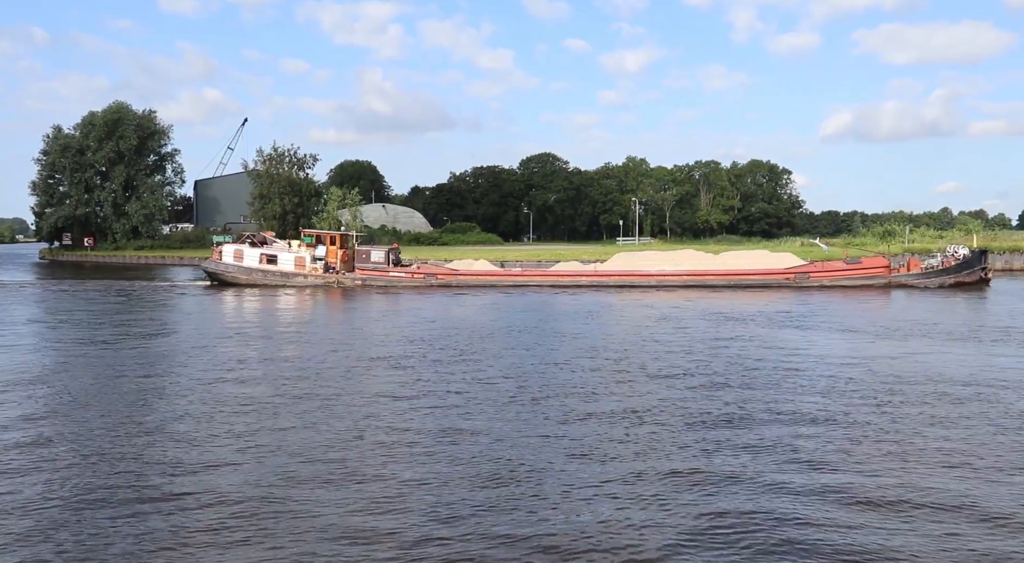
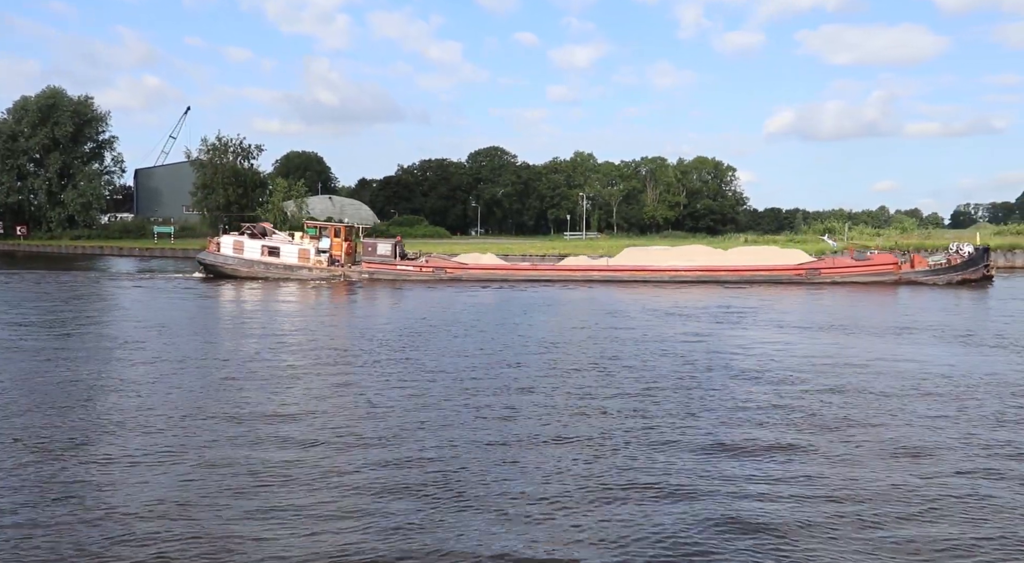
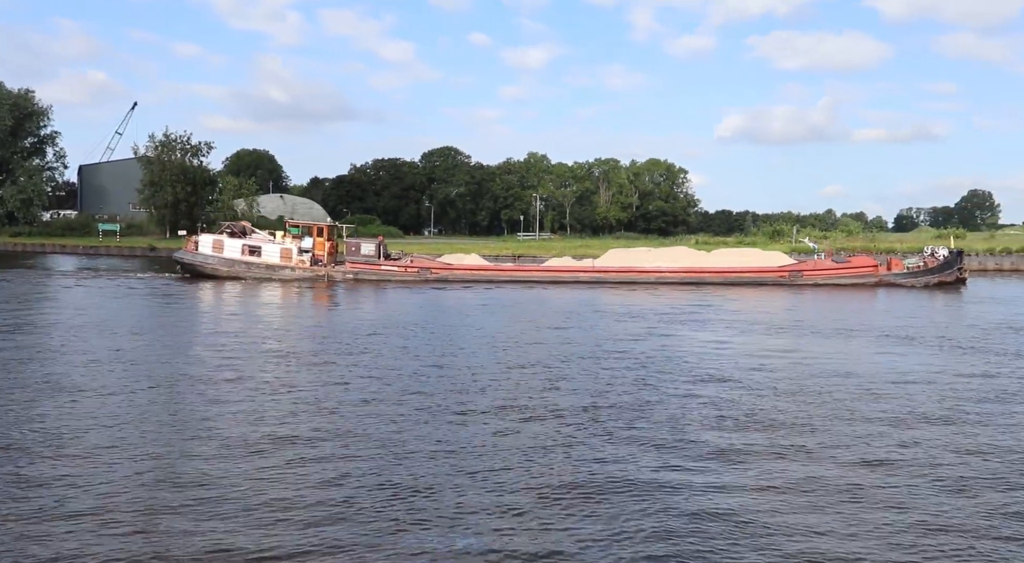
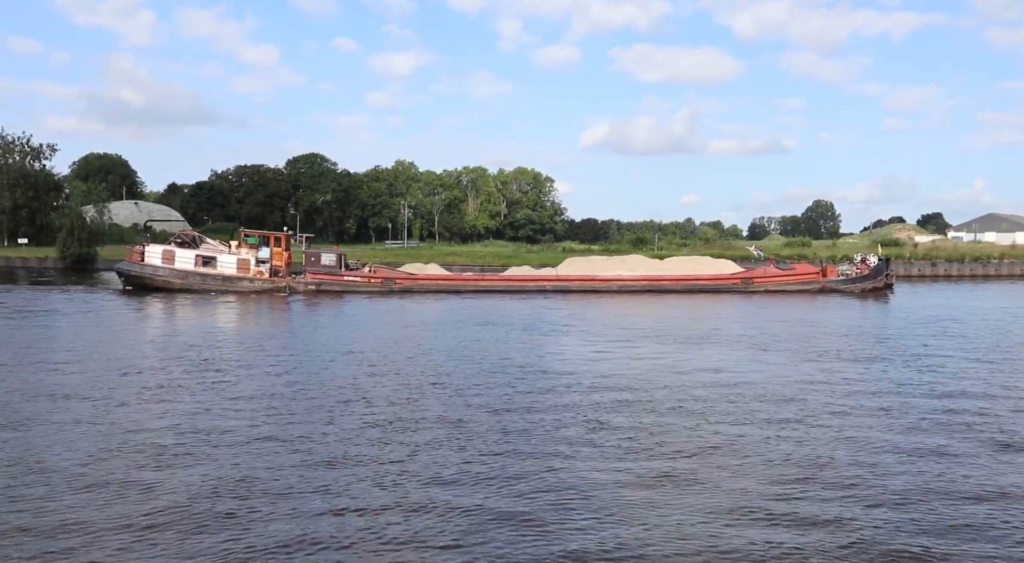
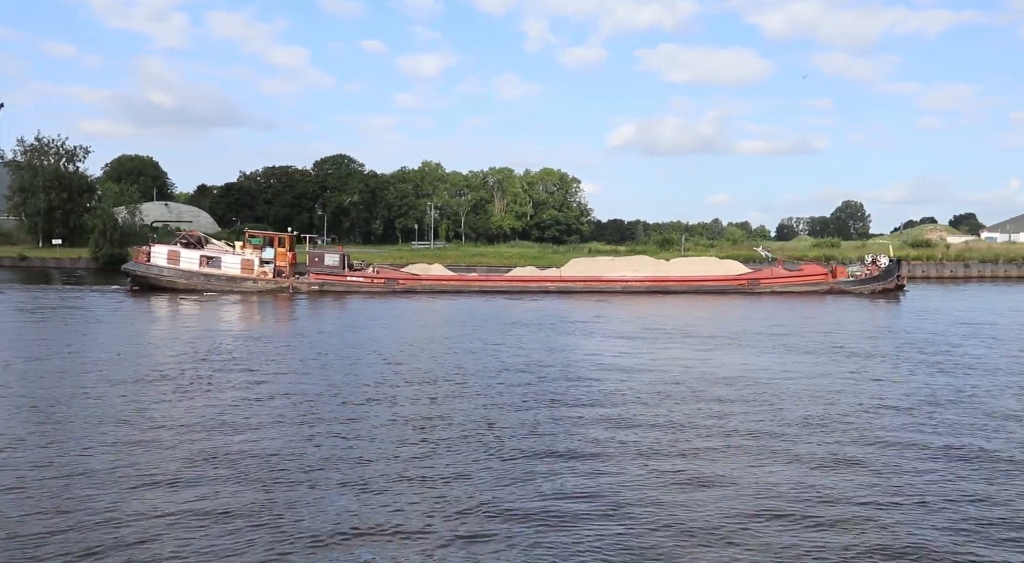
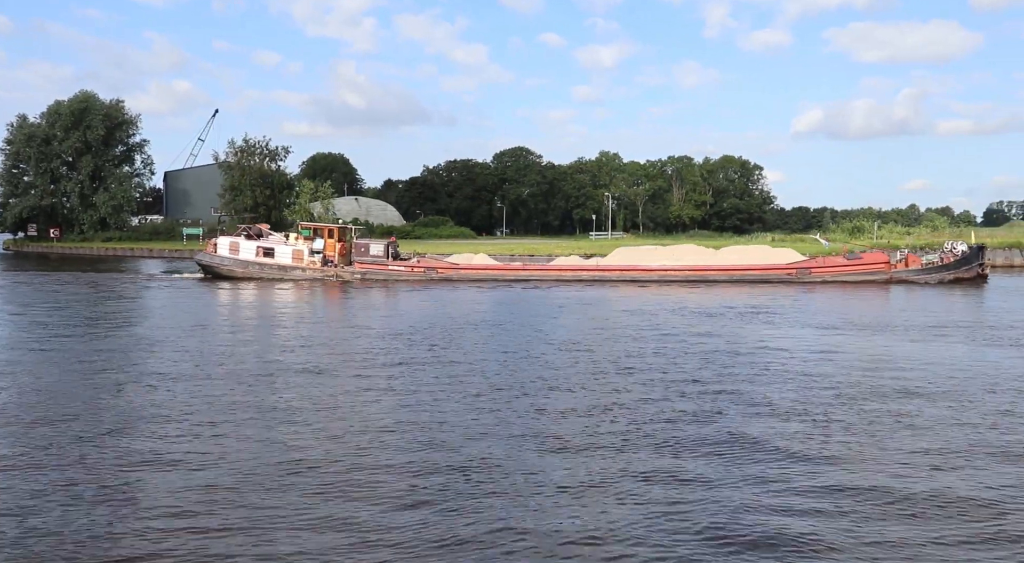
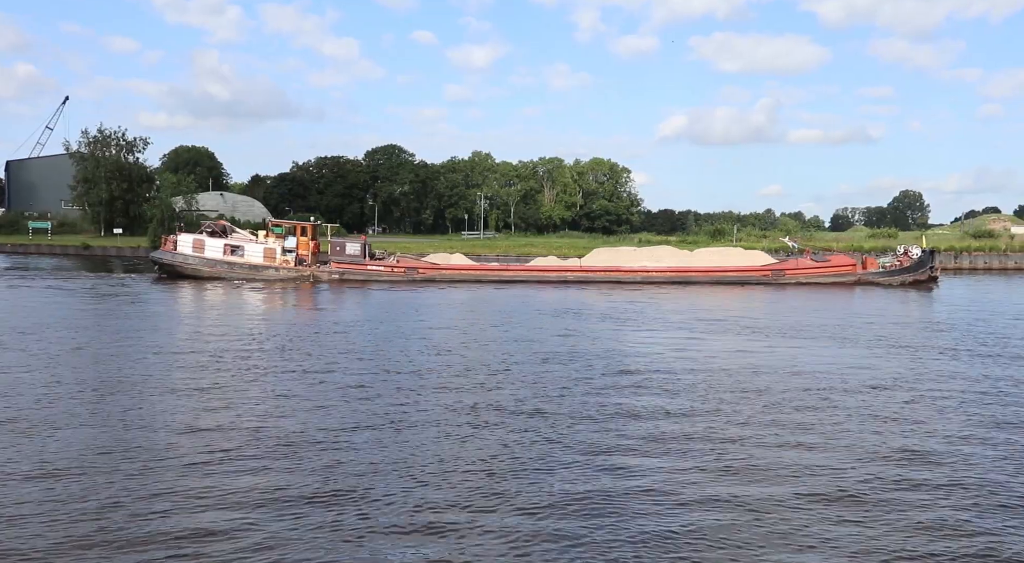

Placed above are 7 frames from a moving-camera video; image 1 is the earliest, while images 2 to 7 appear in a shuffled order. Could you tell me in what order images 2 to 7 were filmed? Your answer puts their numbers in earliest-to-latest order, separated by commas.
6, 2, 3, 7, 5, 4
